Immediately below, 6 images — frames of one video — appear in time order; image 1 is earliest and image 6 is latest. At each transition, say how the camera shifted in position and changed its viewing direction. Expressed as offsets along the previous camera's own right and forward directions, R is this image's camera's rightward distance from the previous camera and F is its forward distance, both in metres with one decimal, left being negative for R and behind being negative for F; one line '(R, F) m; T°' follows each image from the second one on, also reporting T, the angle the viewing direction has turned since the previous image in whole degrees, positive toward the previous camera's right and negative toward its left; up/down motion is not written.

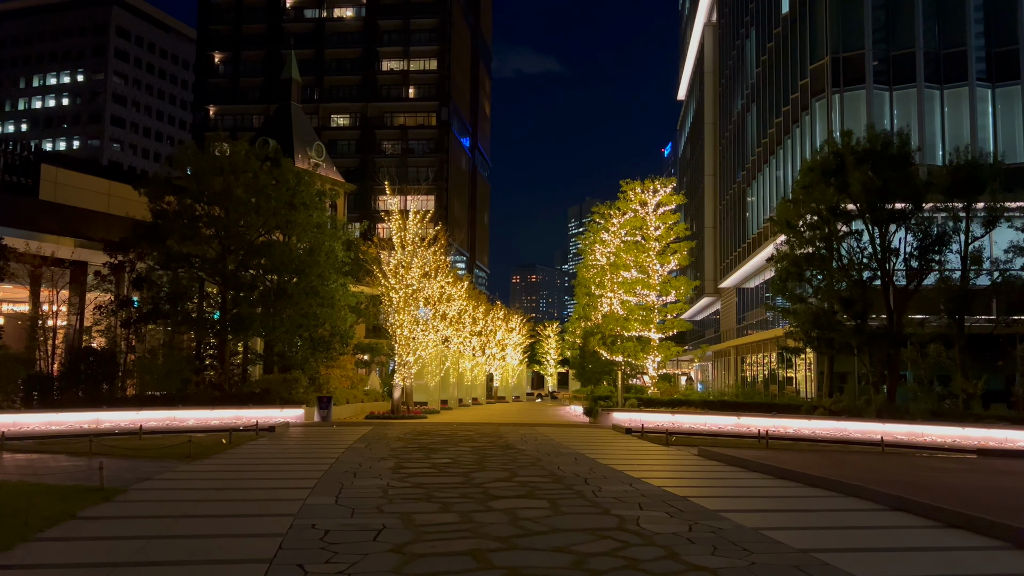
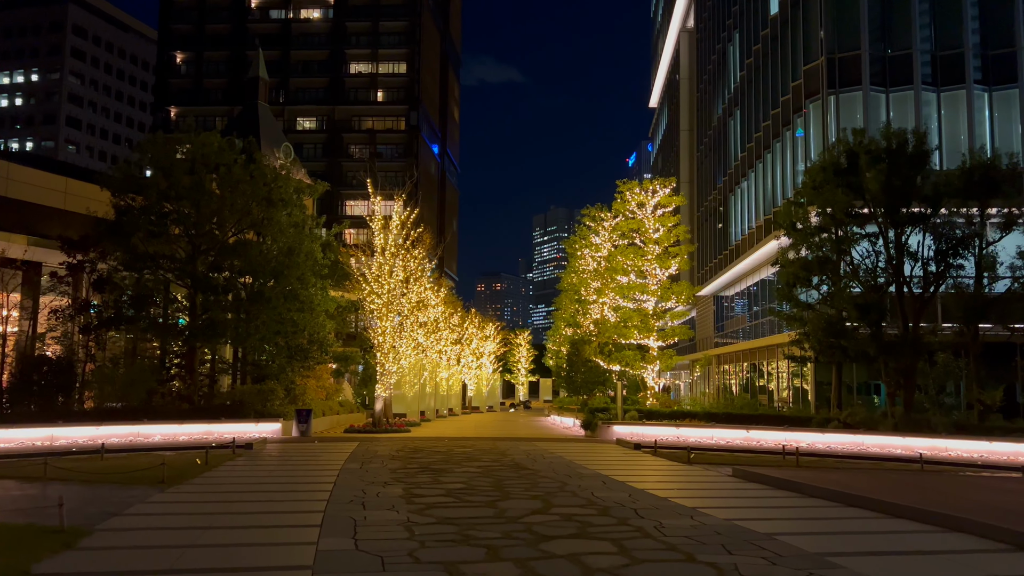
(-0.9, +1.7) m; +3°
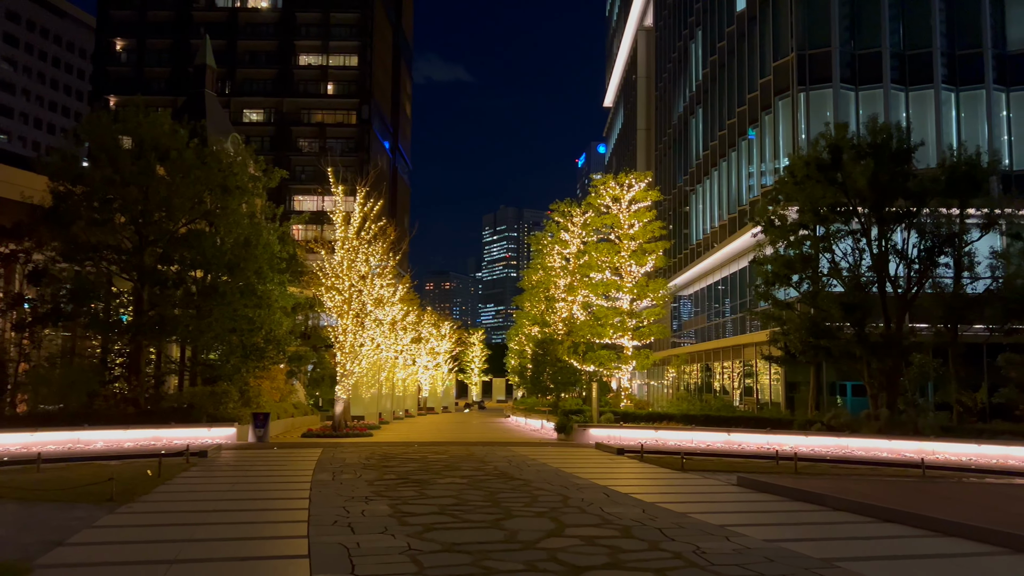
(-0.7, +1.3) m; +4°
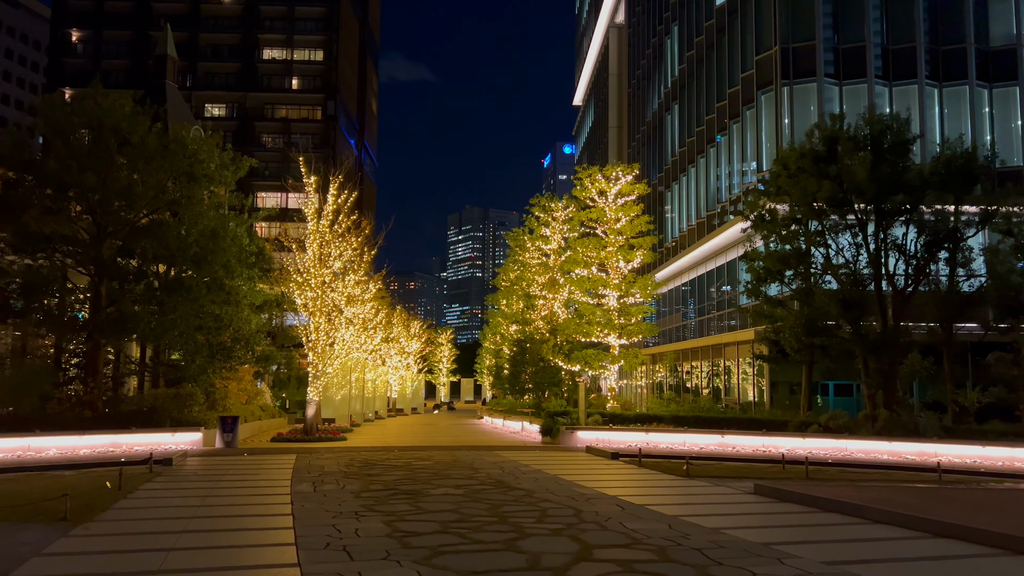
(-0.5, +1.1) m; +2°
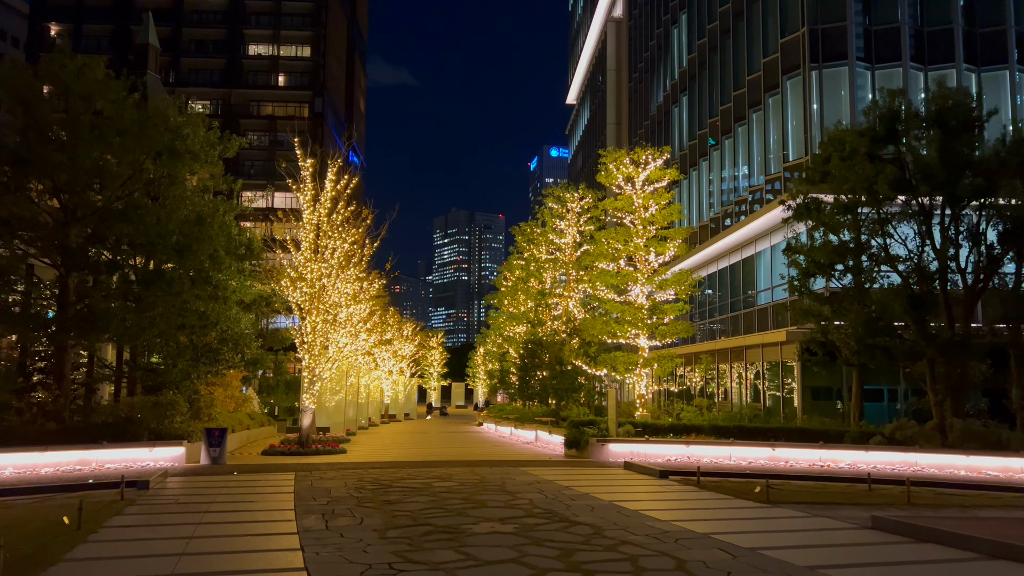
(-0.9, +2.5) m; +1°
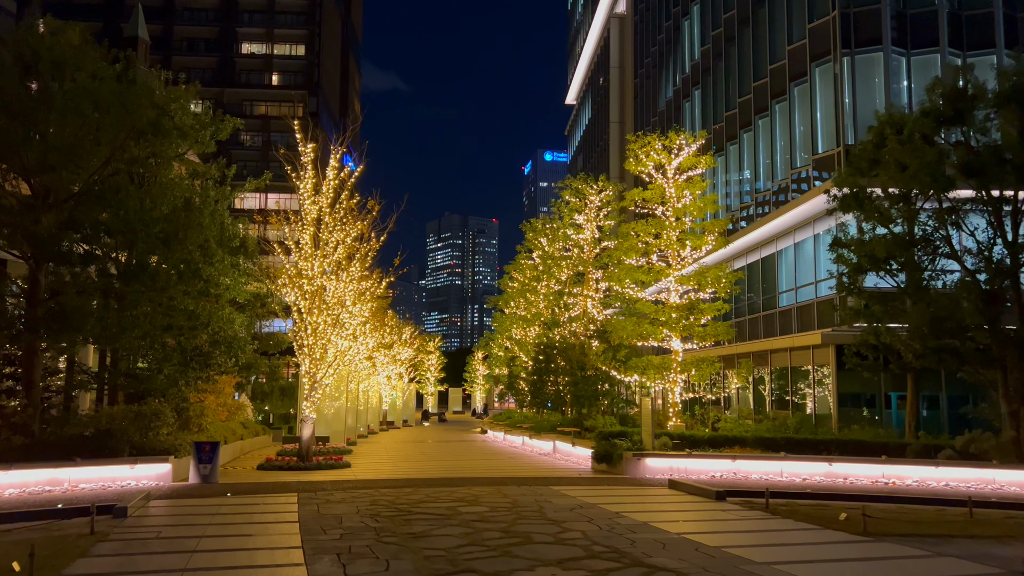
(-0.7, +2.0) m; +1°
